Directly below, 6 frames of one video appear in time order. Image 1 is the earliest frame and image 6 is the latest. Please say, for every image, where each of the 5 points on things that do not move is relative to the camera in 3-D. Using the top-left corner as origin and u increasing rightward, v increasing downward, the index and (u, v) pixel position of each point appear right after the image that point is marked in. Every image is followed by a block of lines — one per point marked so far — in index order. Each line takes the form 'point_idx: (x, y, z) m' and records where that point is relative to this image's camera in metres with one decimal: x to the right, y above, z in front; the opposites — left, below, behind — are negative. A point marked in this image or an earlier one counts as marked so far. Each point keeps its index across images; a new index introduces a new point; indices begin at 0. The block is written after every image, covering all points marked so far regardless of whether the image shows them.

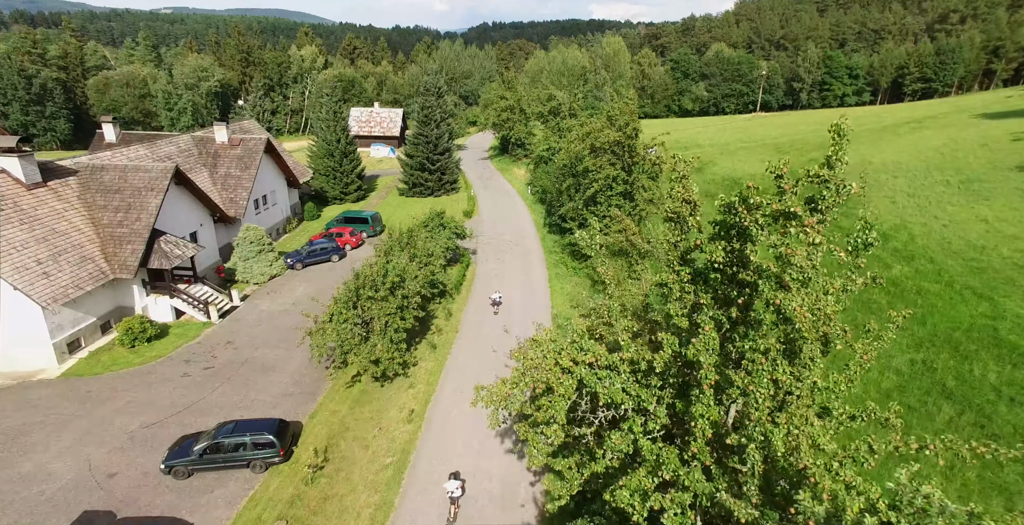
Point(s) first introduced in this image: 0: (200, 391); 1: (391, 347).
0: (-11.8, -4.8, +19.5) m
1: (-4.3, -3.1, +18.6) m
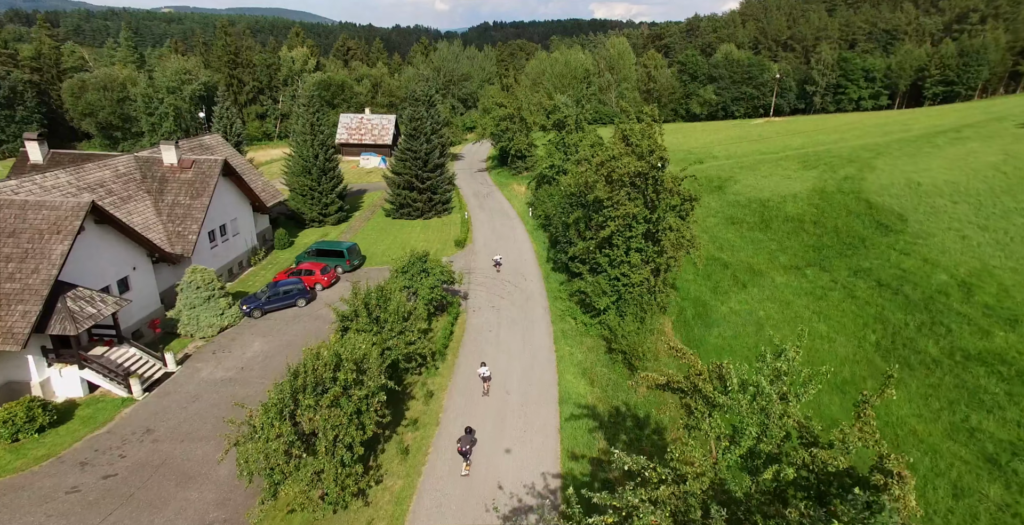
0: (-11.9, -7.1, +14.5) m
1: (-4.5, -5.5, +13.6) m
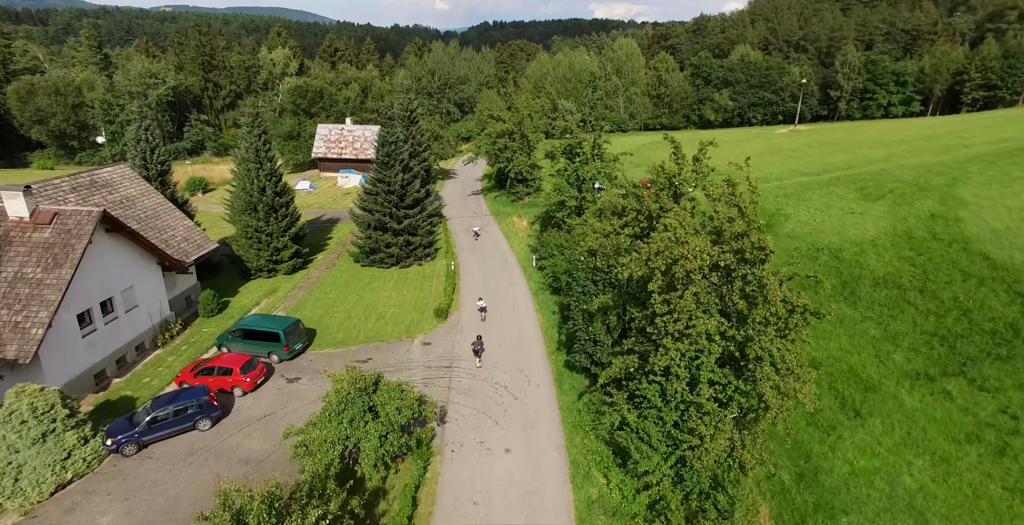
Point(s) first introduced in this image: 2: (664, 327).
0: (-12.0, -11.0, +5.7) m
1: (-4.6, -9.3, +4.8) m
2: (+4.1, -1.7, +13.9) m
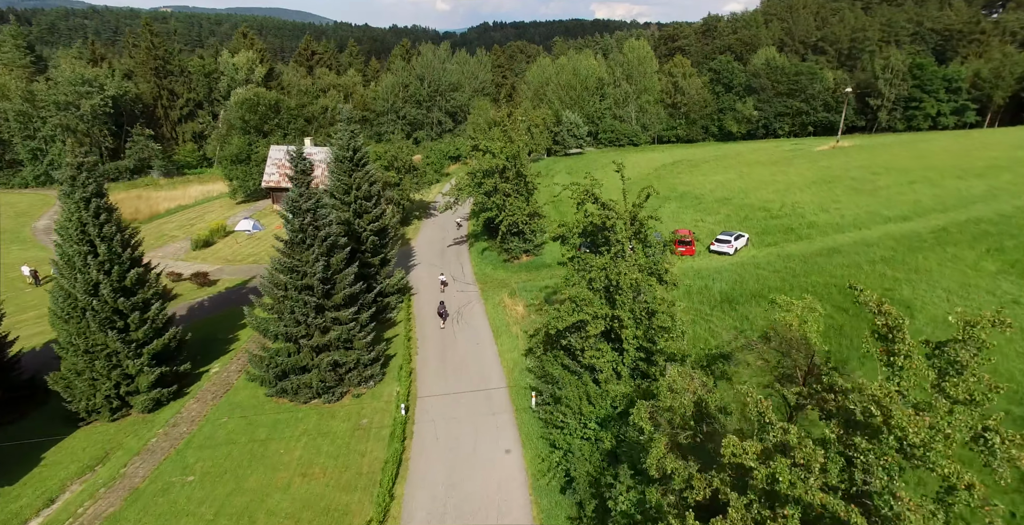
0: (-12.6, -16.5, -6.8) m
1: (-5.2, -14.9, -7.7) m
2: (+3.5, -7.2, +1.3) m
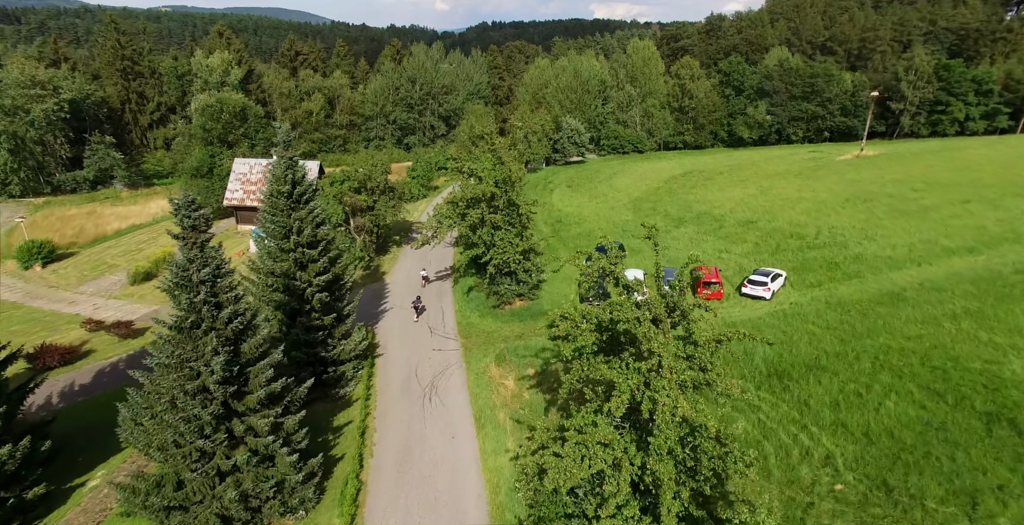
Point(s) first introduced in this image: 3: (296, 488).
0: (-13.1, -19.2, -13.3) m
1: (-5.7, -17.6, -14.2) m
2: (+3.0, -9.9, -5.1) m
3: (-7.1, -7.3, +16.7) m
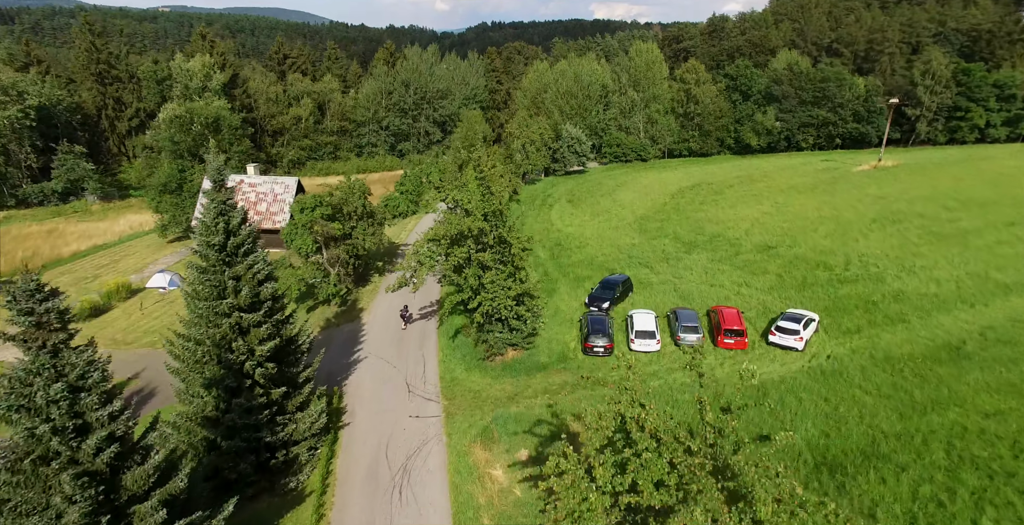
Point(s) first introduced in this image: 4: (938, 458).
0: (-13.5, -21.5, -17.5) m
1: (-6.1, -19.8, -18.4) m
2: (+2.6, -12.2, -9.3) m
3: (-7.6, -9.6, +12.5) m
4: (+14.6, -6.7, +17.8) m
